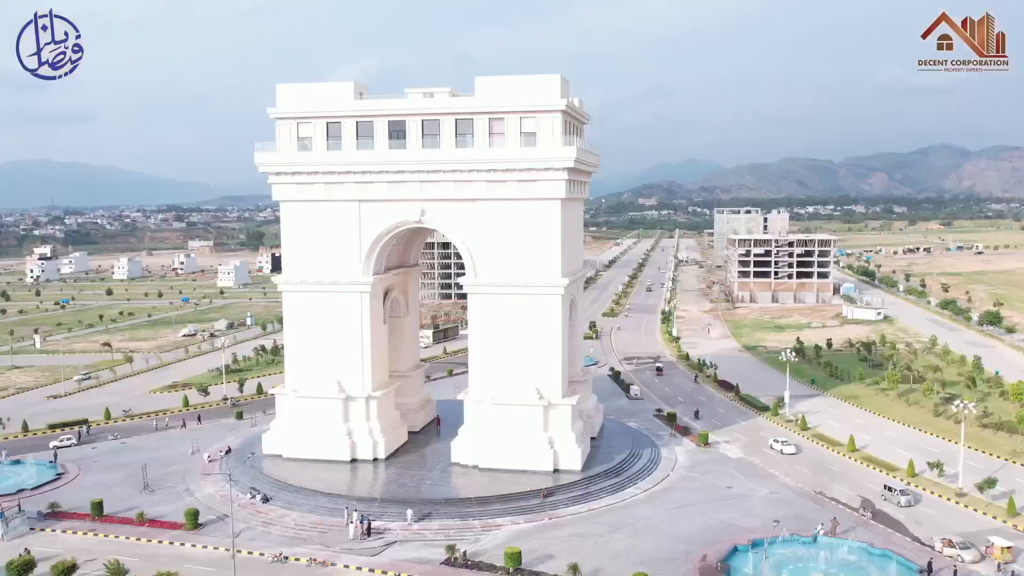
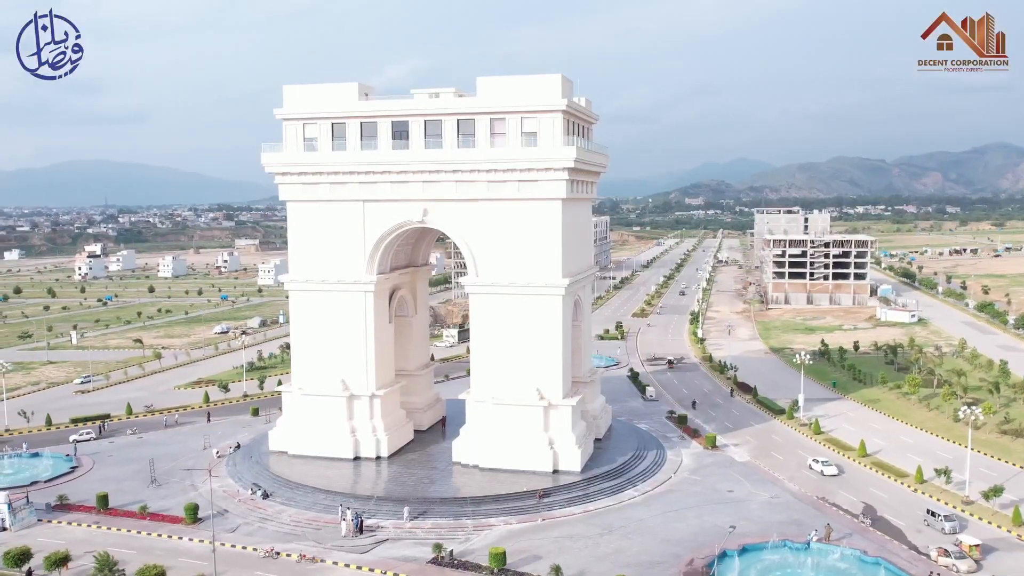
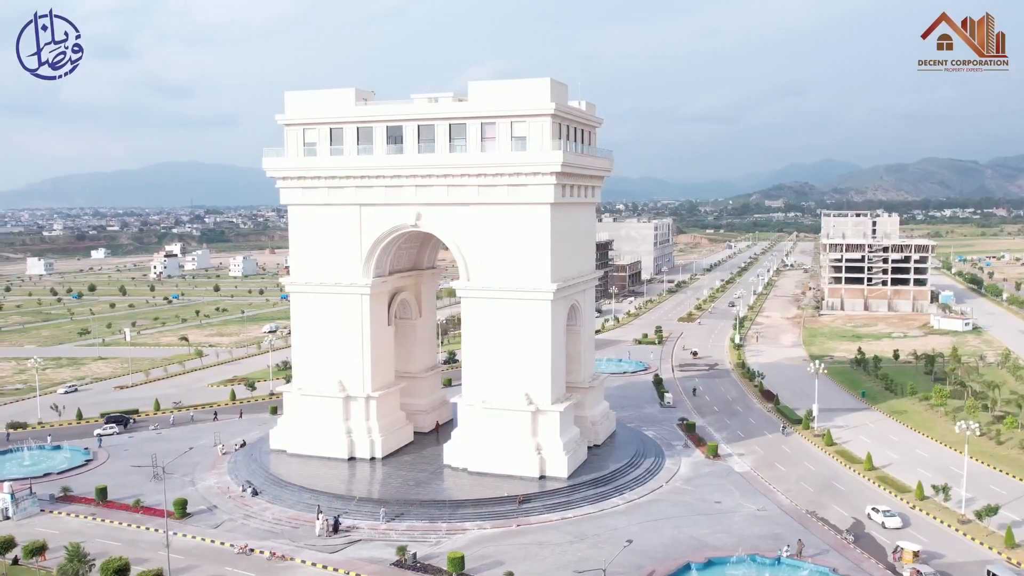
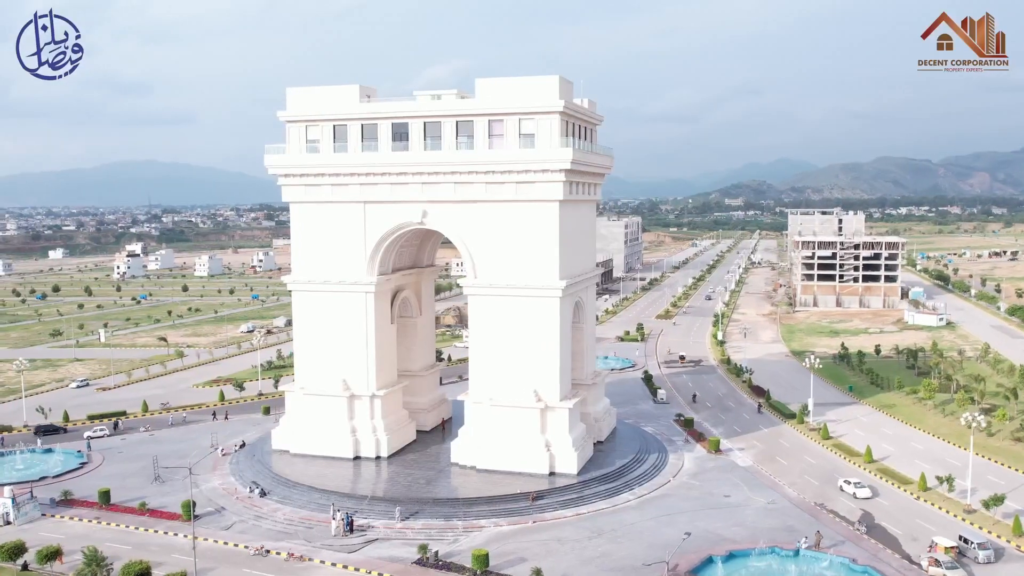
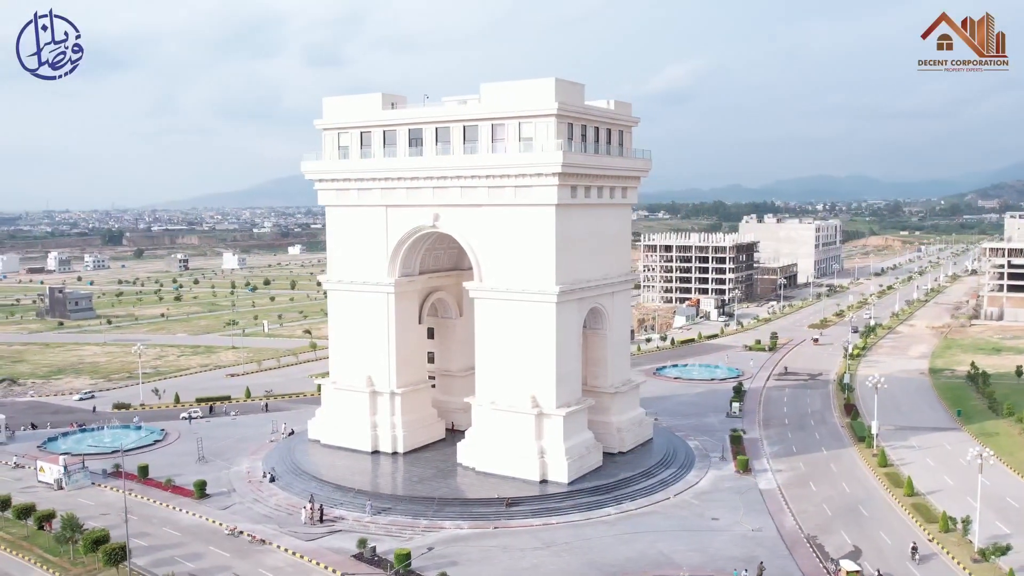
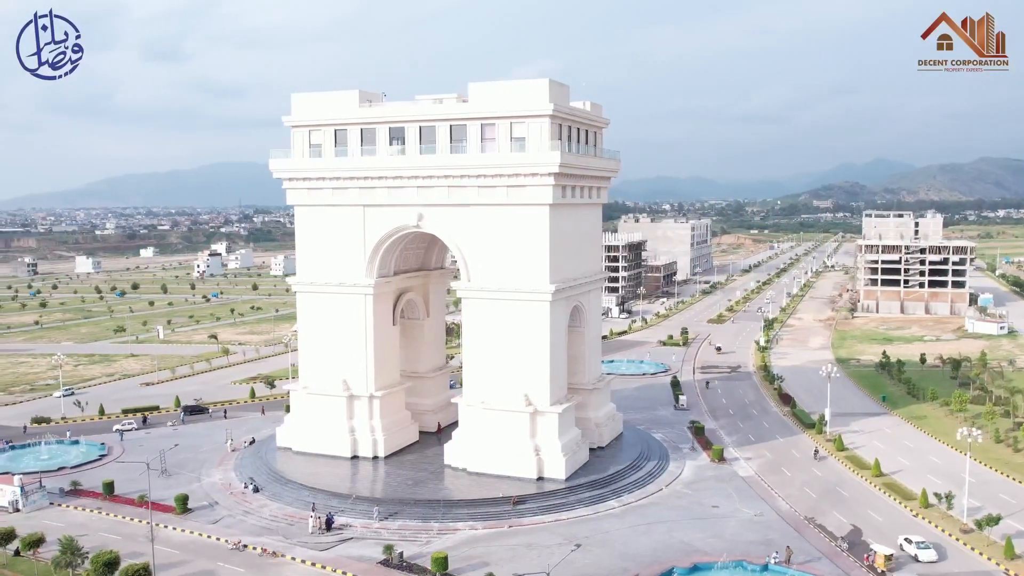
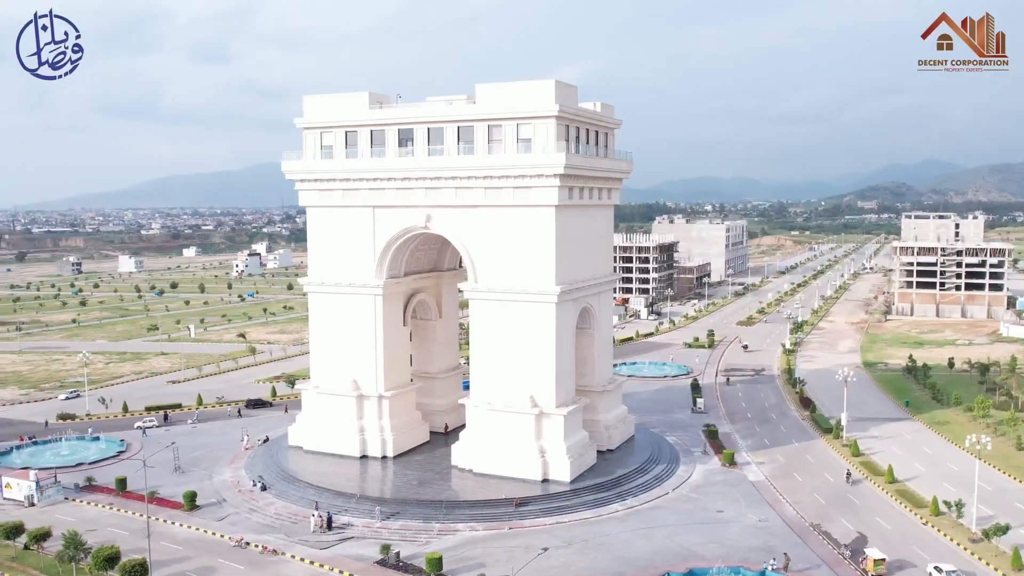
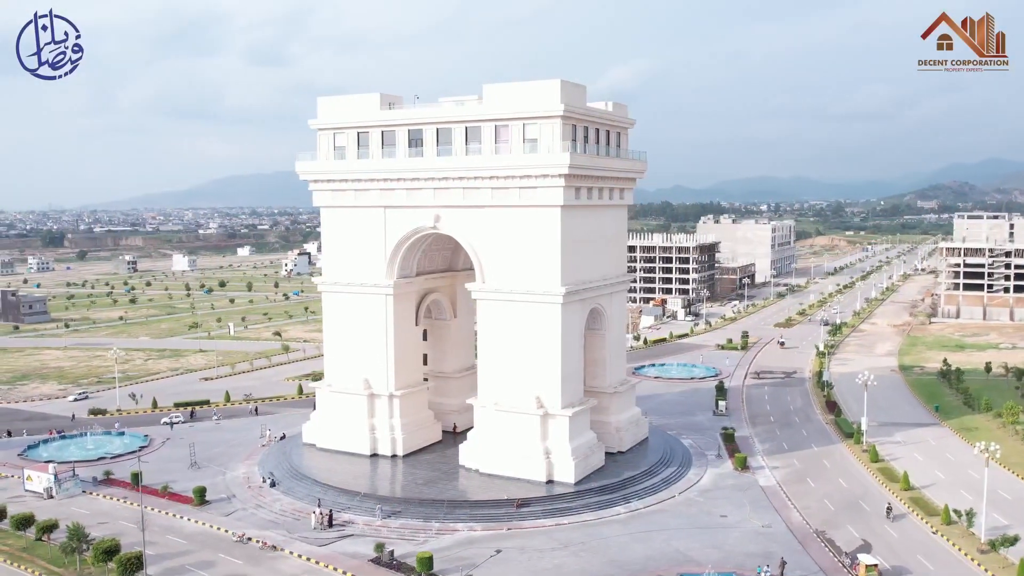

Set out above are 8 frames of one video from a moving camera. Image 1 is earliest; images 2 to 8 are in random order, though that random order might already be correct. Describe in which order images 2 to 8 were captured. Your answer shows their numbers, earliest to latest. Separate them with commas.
2, 4, 3, 6, 7, 8, 5
